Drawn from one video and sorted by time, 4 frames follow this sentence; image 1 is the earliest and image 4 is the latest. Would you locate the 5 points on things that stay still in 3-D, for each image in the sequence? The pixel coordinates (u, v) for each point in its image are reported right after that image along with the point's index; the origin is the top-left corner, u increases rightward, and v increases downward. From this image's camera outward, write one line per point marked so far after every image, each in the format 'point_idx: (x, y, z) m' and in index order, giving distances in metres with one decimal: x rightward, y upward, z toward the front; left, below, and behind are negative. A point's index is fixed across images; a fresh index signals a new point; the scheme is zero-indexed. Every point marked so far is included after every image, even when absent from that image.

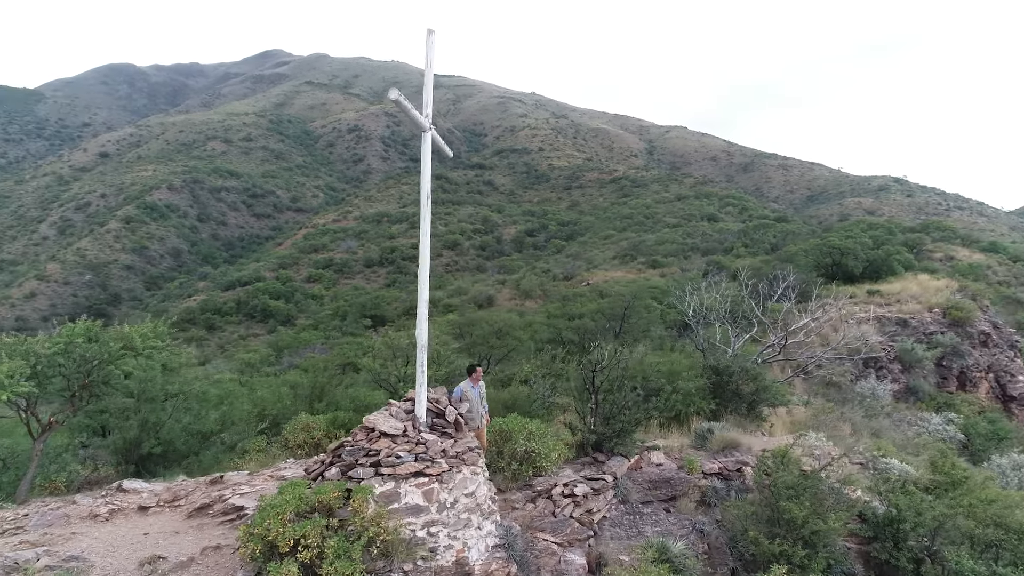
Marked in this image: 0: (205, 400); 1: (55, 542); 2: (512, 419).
0: (-2.9, -1.0, +6.6) m
1: (-2.3, -1.3, +3.6) m
2: (-0.1, -0.9, +5.0) m
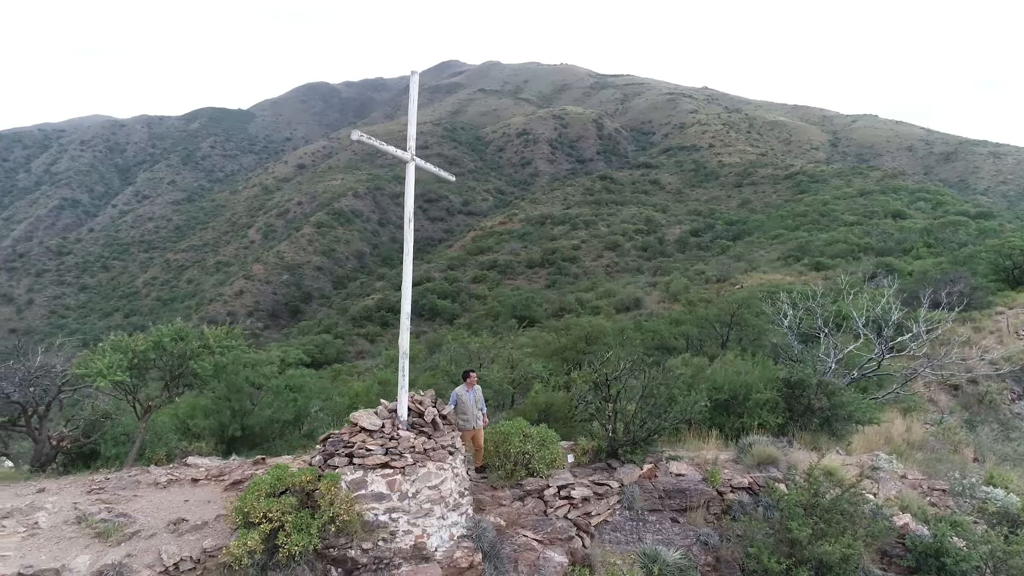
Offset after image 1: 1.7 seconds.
0: (-2.4, -1.1, +7.6) m
1: (-2.5, -1.4, +4.5) m
2: (0.0, -1.0, +5.3) m
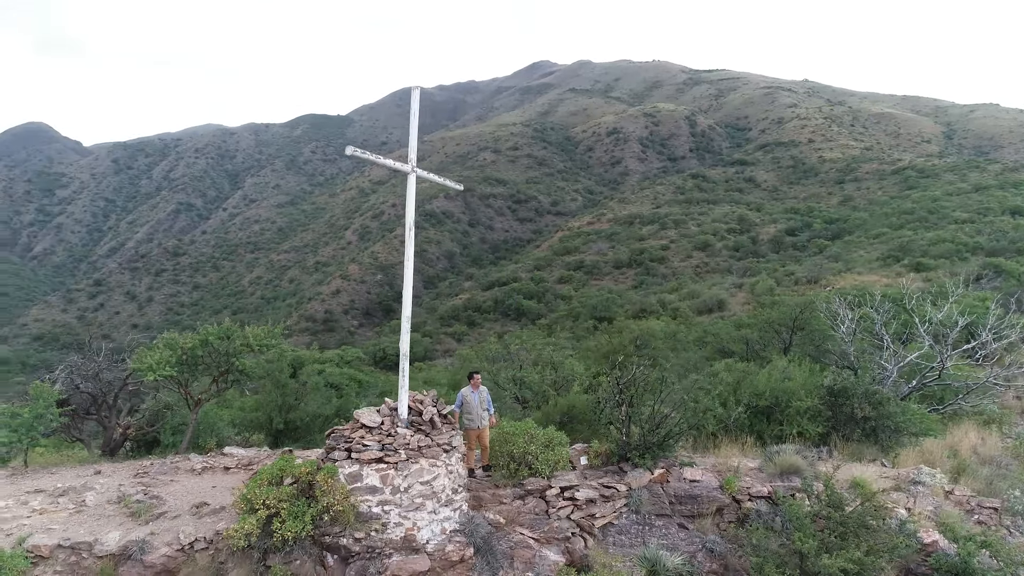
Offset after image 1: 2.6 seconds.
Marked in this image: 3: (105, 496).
0: (-2.0, -1.1, +8.0) m
1: (-2.5, -1.4, +5.0) m
2: (+0.1, -1.0, +5.5) m
3: (-2.8, -1.4, +4.9) m
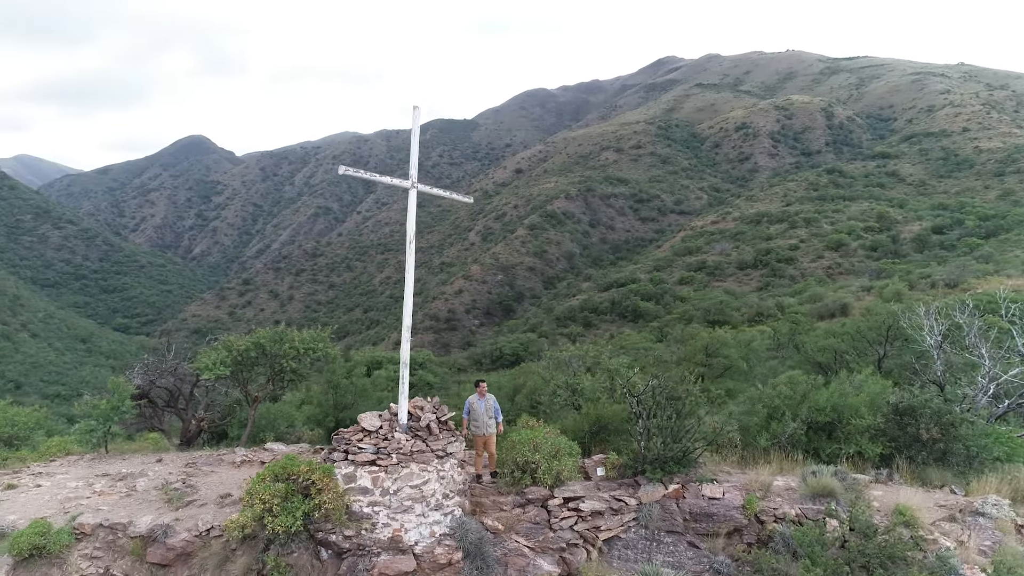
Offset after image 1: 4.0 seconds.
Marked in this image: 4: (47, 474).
0: (-1.4, -1.2, +8.4) m
1: (-2.4, -1.4, +5.5) m
2: (+0.2, -1.1, +5.5) m
3: (-2.7, -1.5, +5.5) m
4: (-3.9, -1.6, +6.0) m
